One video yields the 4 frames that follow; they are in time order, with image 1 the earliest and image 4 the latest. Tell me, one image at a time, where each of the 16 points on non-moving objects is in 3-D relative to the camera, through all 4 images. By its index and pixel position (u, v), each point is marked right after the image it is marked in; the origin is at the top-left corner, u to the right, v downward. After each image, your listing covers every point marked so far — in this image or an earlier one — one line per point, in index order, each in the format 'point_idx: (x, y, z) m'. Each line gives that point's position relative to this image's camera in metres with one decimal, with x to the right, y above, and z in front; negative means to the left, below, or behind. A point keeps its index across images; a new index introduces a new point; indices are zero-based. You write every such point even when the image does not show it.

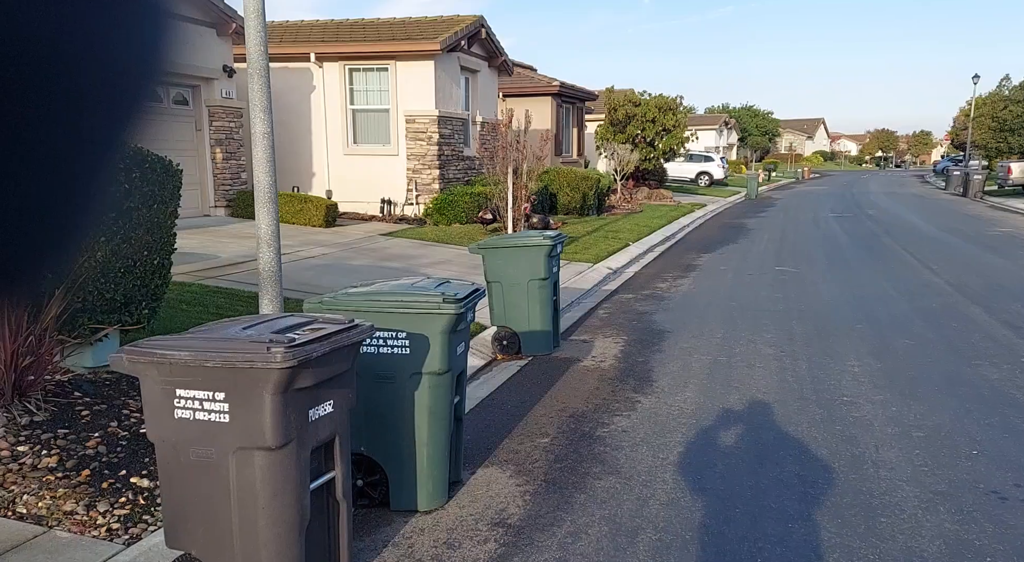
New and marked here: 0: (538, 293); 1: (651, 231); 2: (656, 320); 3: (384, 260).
0: (+0.2, -0.1, +7.6) m
1: (+3.2, +1.1, +18.8) m
2: (+1.6, -0.4, +9.3) m
3: (-1.9, +0.3, +12.4) m
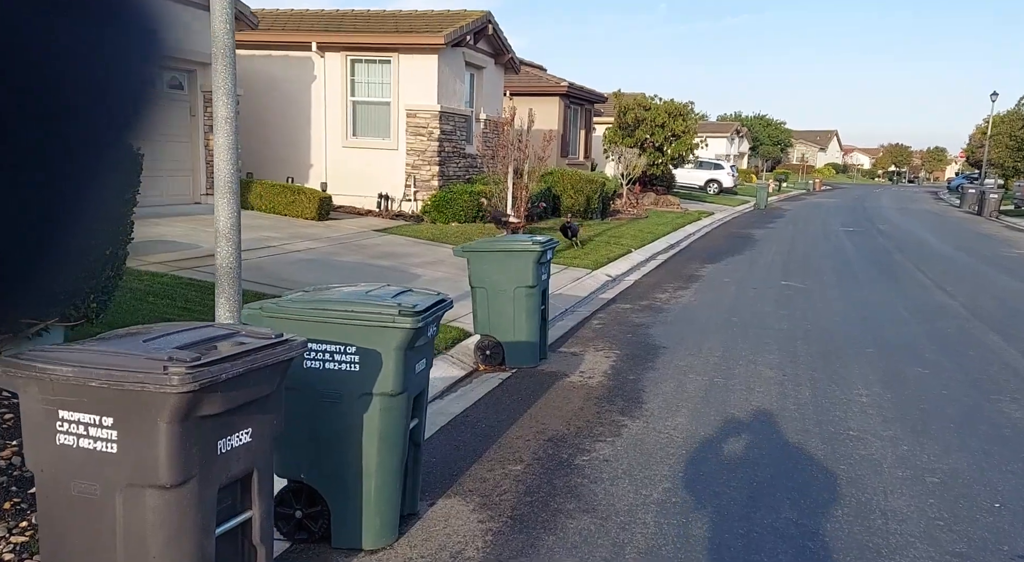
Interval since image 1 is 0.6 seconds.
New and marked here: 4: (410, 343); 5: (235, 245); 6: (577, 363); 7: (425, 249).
0: (+0.1, -0.2, +7.1) m
1: (+3.2, +1.0, +18.3) m
2: (+1.5, -0.6, +8.8) m
3: (-2.0, +0.3, +11.9) m
4: (-0.5, -0.3, +3.7) m
5: (-1.8, +0.2, +5.3) m
6: (+0.6, -0.7, +7.4) m
7: (-1.4, +0.5, +13.2) m
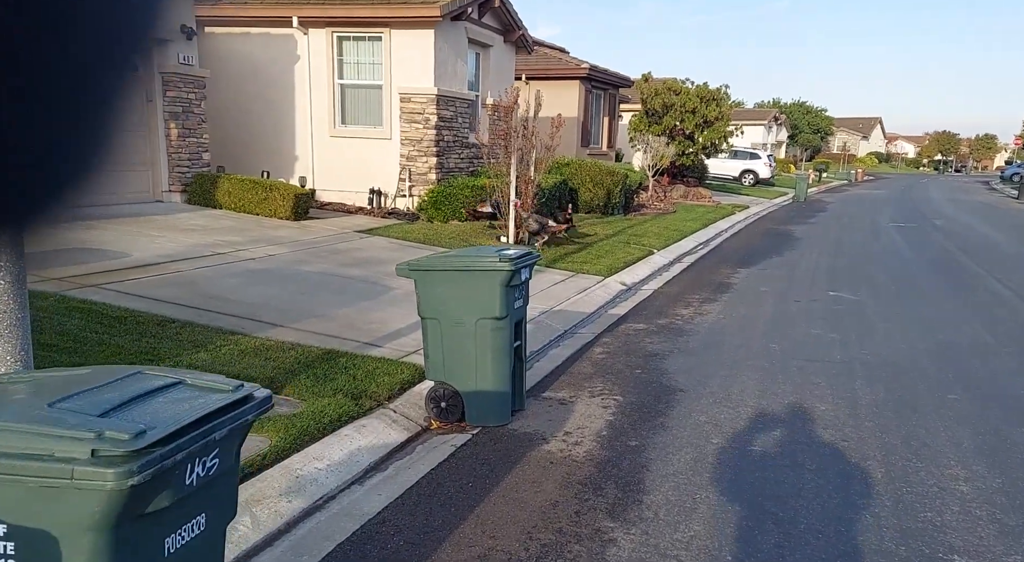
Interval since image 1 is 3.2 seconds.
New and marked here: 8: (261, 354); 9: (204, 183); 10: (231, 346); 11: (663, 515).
0: (-0.1, -0.4, +5.3) m
1: (+3.4, +0.9, +16.3) m
2: (+1.3, -0.7, +6.9) m
3: (-2.1, +0.2, +10.1) m
4: (-0.8, -0.5, +1.8) m
5: (-2.1, 0.0, +3.5) m
6: (+0.3, -0.9, +5.6) m
7: (-1.4, +0.4, +11.4) m
8: (-1.8, -0.5, +6.0) m
9: (-5.0, +1.6, +13.2) m
10: (-2.1, -0.5, +6.1) m
11: (+0.8, -1.2, +4.1) m
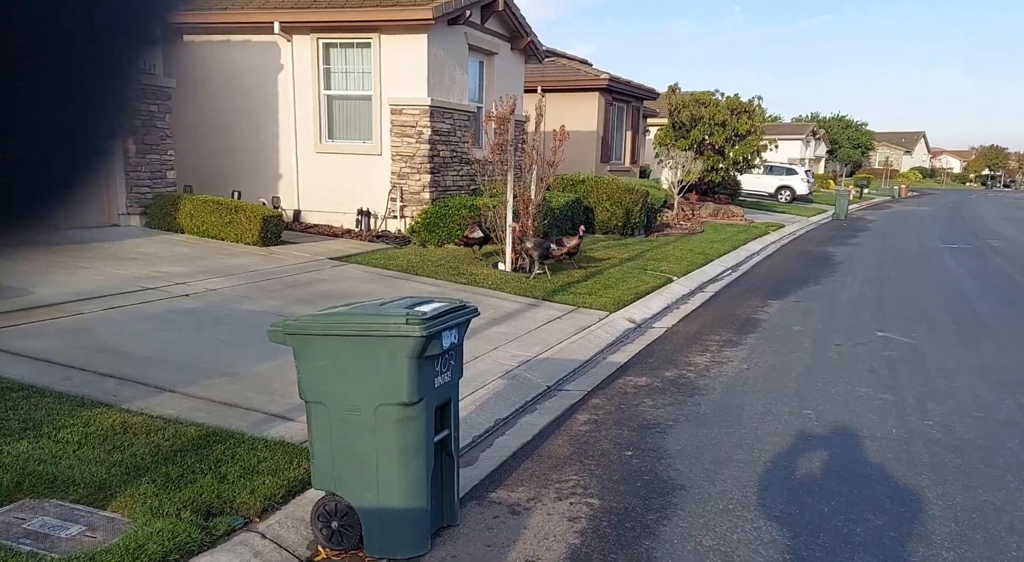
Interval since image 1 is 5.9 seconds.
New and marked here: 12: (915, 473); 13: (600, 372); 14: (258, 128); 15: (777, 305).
0: (-0.5, -0.7, +3.7) m
1: (+3.4, +0.3, +14.5) m
2: (+1.0, -1.1, +5.3) m
3: (-2.3, -0.2, +8.6) m
4: (-1.4, -0.7, +0.2) m
5: (-2.6, -0.3, +2.0) m
6: (0.0, -1.3, +3.9) m
7: (-1.5, 0.0, +9.9) m
8: (-2.2, -0.9, +4.5) m
9: (-5.0, +1.1, +11.8) m
10: (-2.4, -0.8, +4.6) m
11: (+0.3, -1.5, +2.5) m
12: (+2.4, -1.1, +4.8) m
13: (+0.8, -0.8, +7.4) m
14: (-4.5, +2.7, +14.6) m
15: (+3.5, -0.3, +10.8) m
